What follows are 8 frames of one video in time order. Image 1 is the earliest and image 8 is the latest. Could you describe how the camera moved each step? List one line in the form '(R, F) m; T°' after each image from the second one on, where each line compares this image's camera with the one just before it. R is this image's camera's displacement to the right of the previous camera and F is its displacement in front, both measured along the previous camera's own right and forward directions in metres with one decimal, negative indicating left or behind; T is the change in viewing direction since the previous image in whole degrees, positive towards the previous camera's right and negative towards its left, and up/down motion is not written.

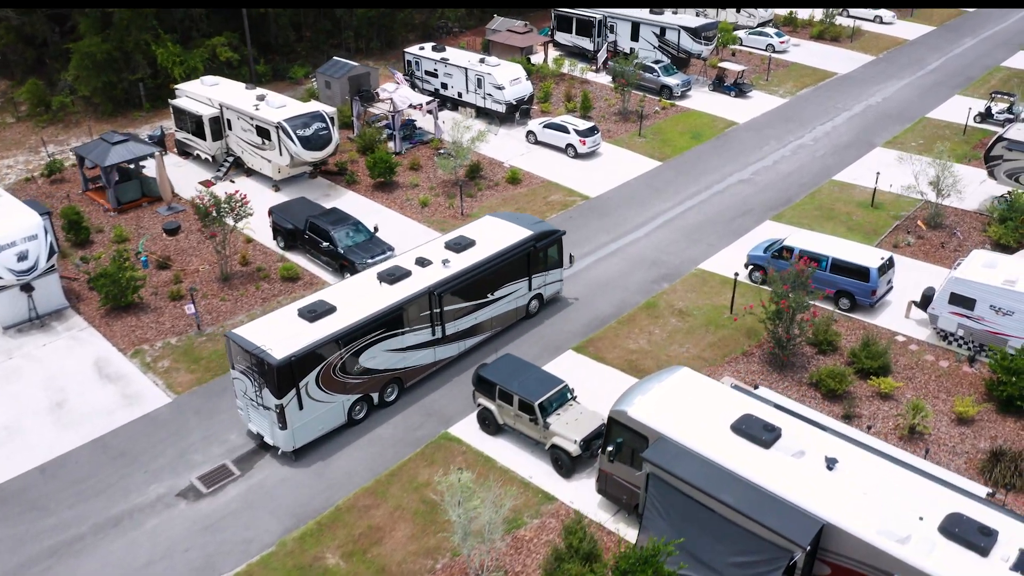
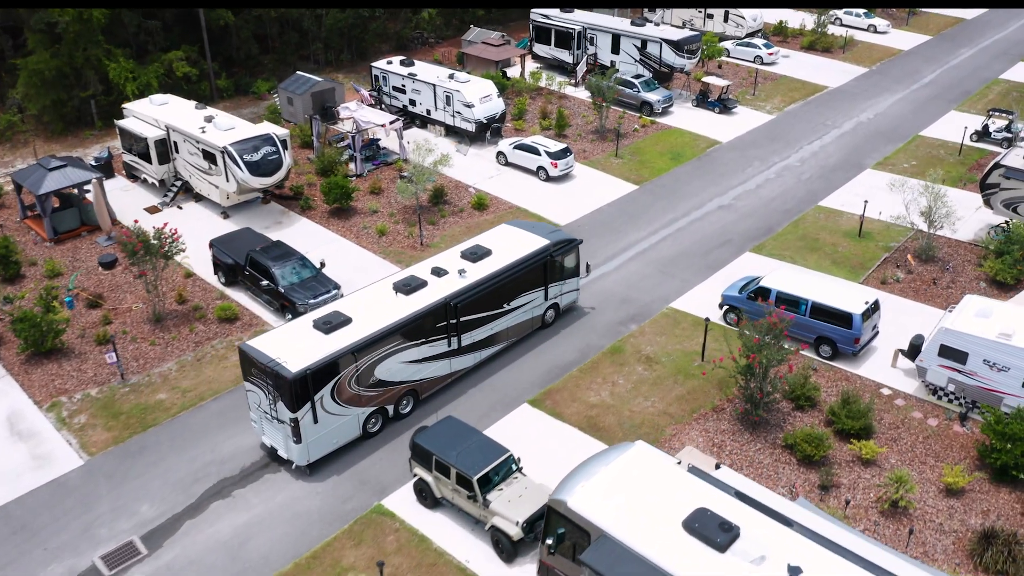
(+1.0, +1.8) m; 0°
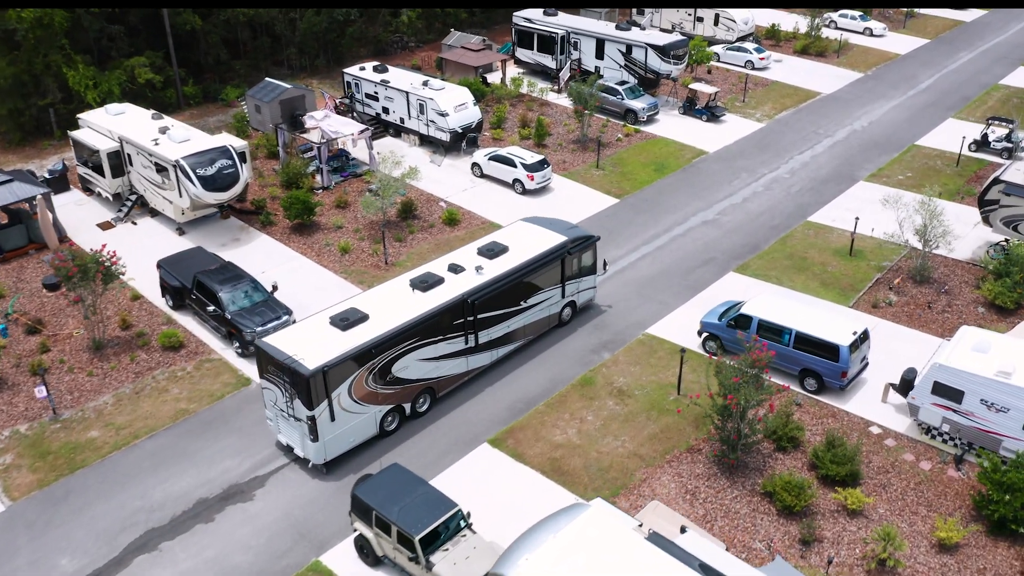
(+0.8, +1.4) m; 0°
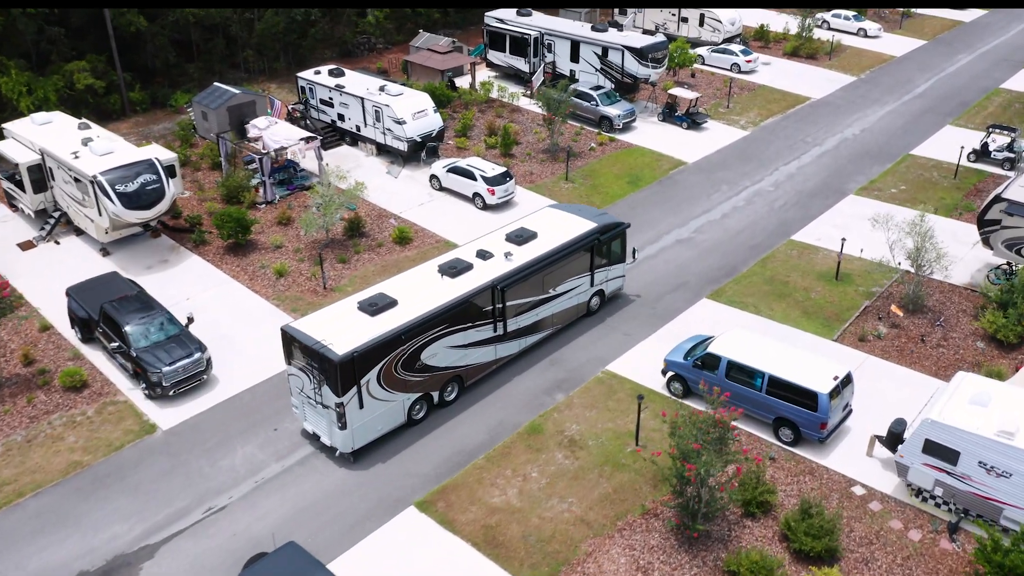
(+1.1, +2.2) m; 0°
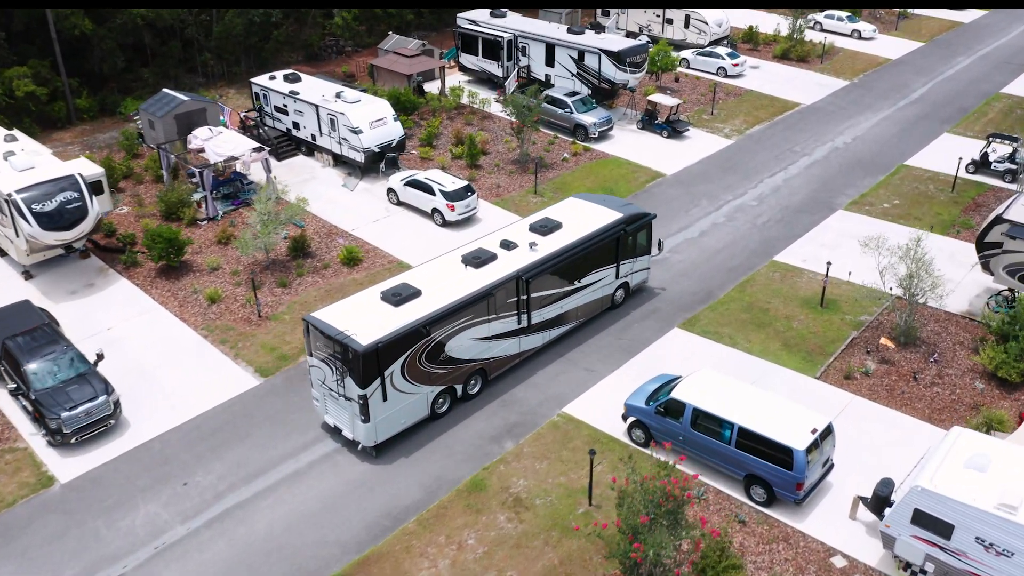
(+1.0, +1.9) m; 0°
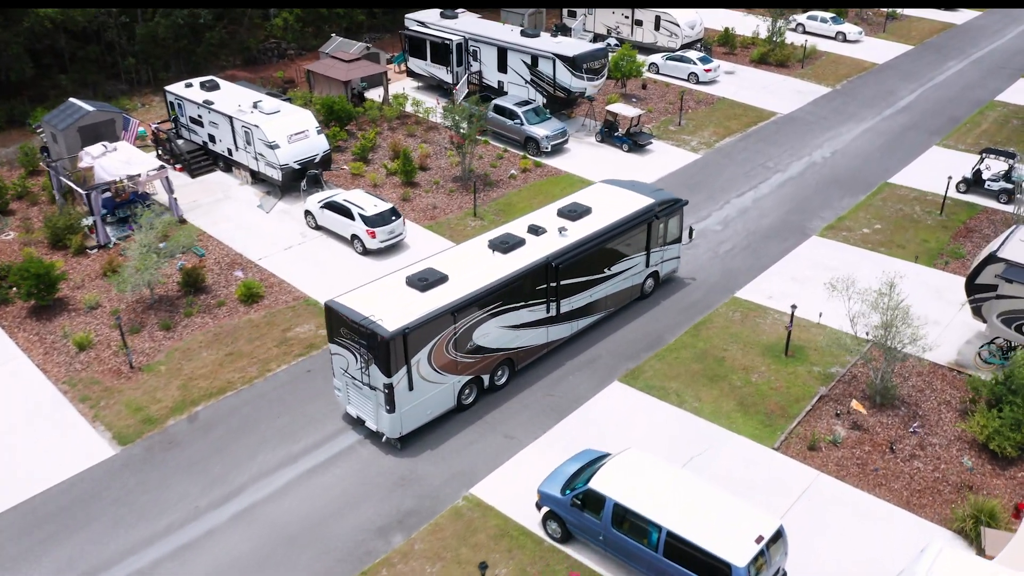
(+1.5, +2.8) m; 0°
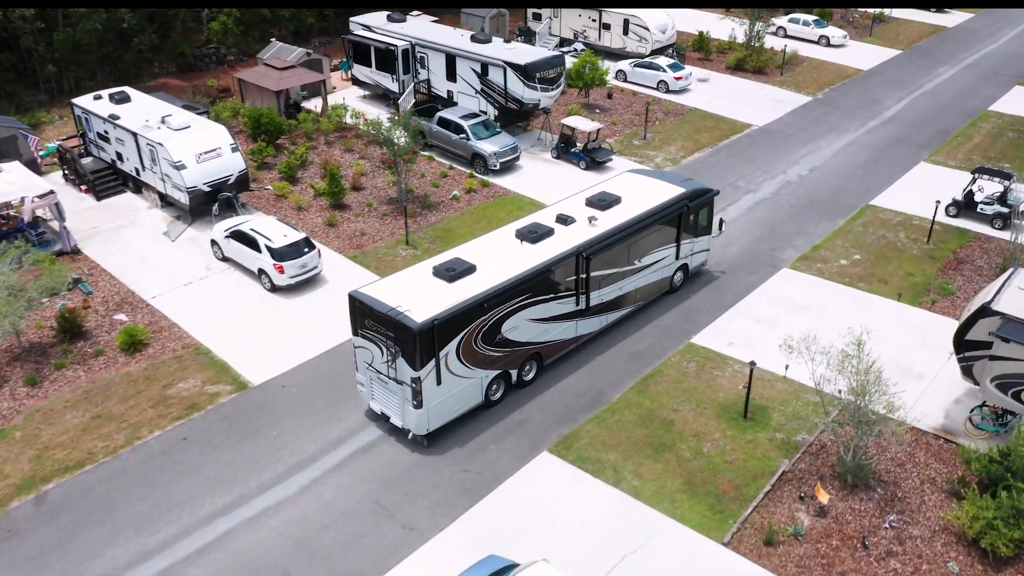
(+1.3, +2.5) m; 0°
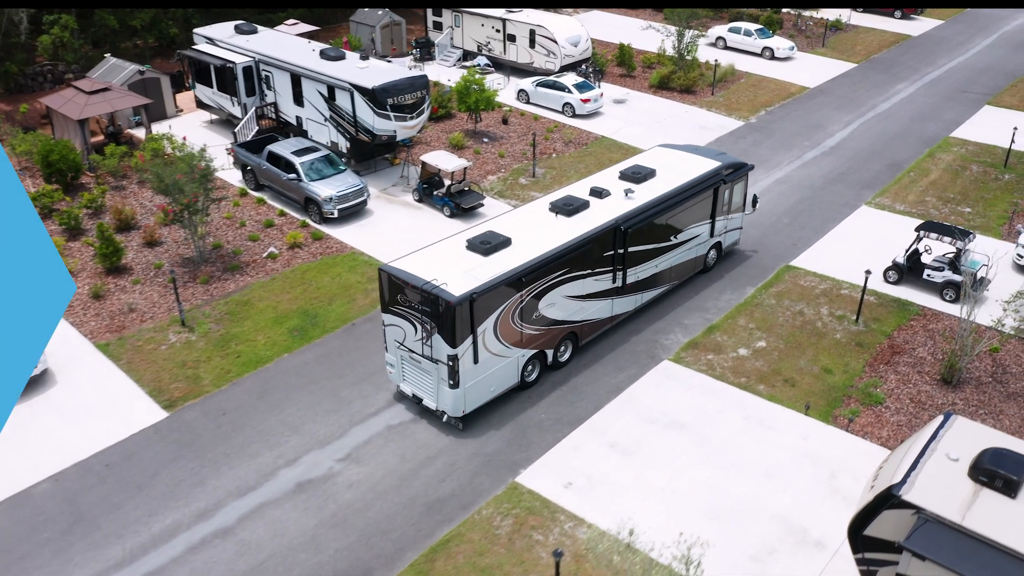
(+3.0, +4.5) m; 0°
